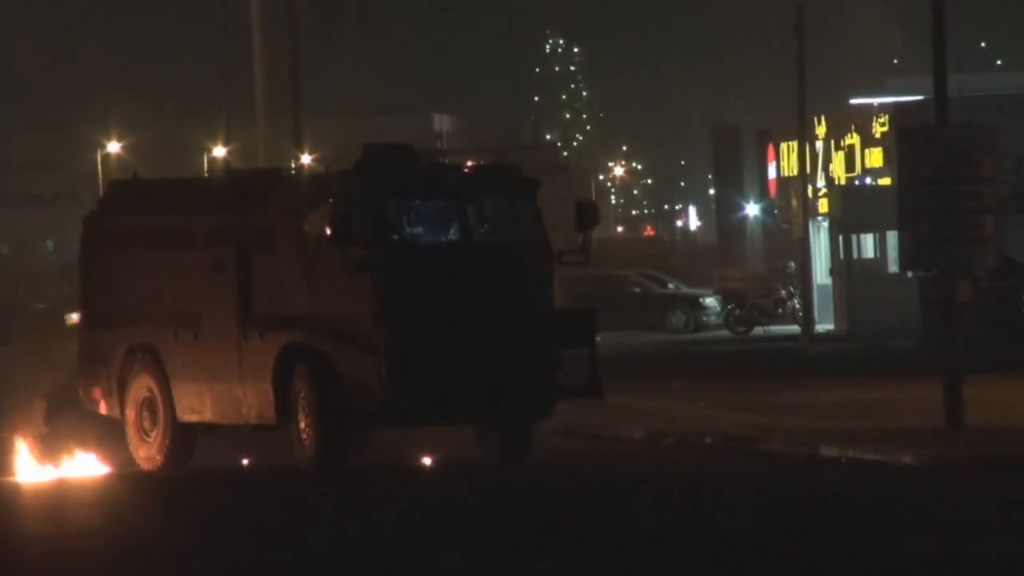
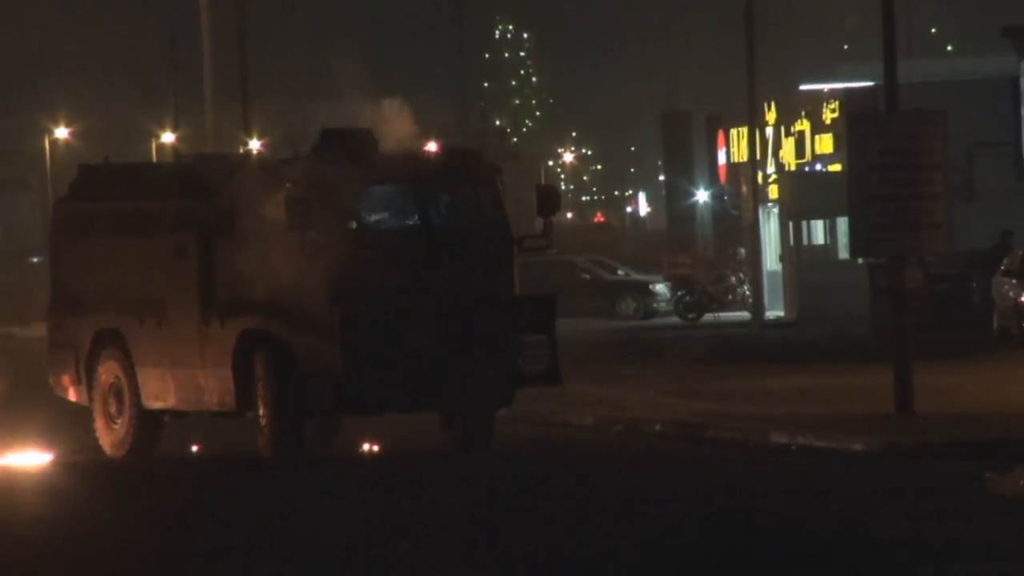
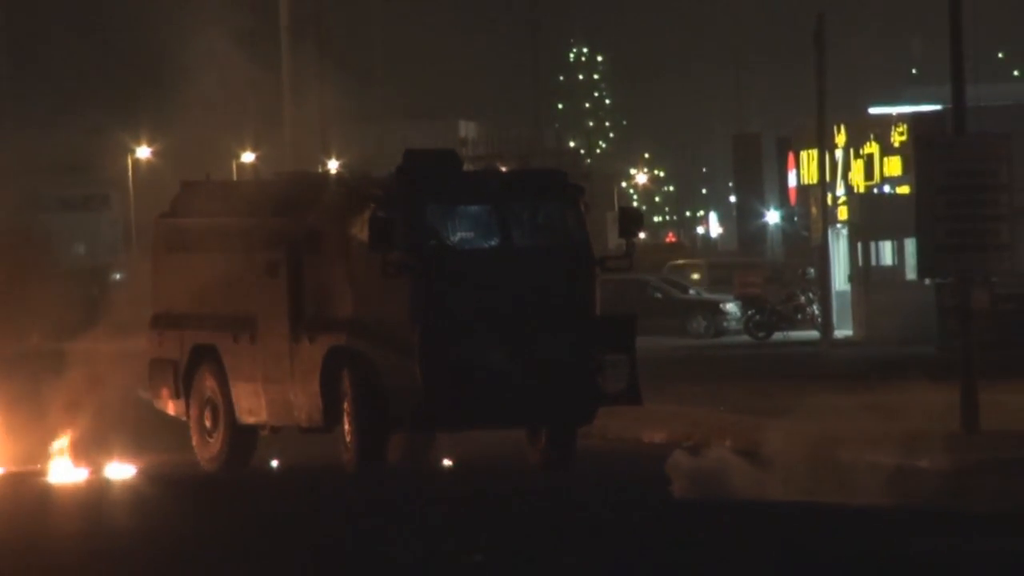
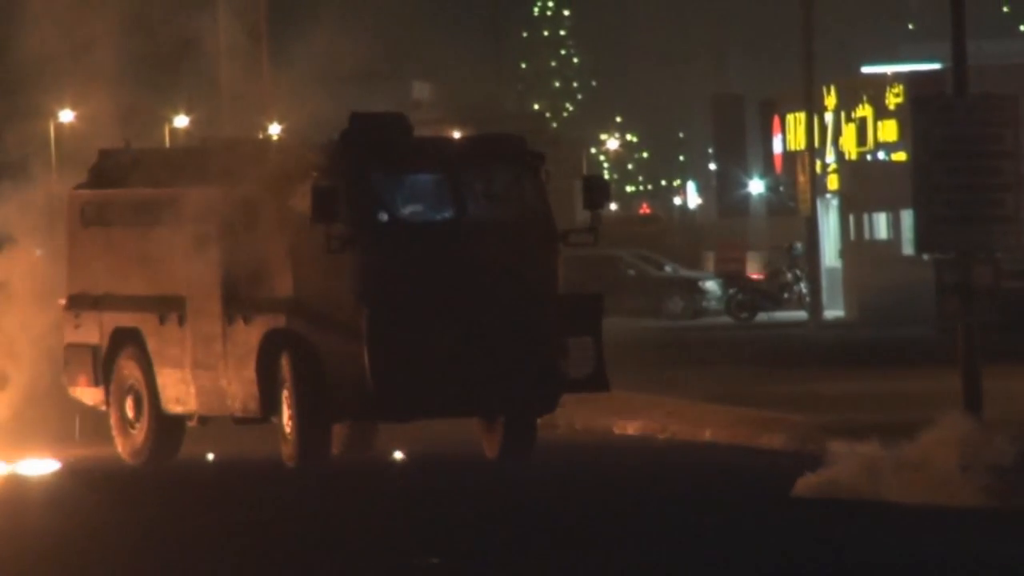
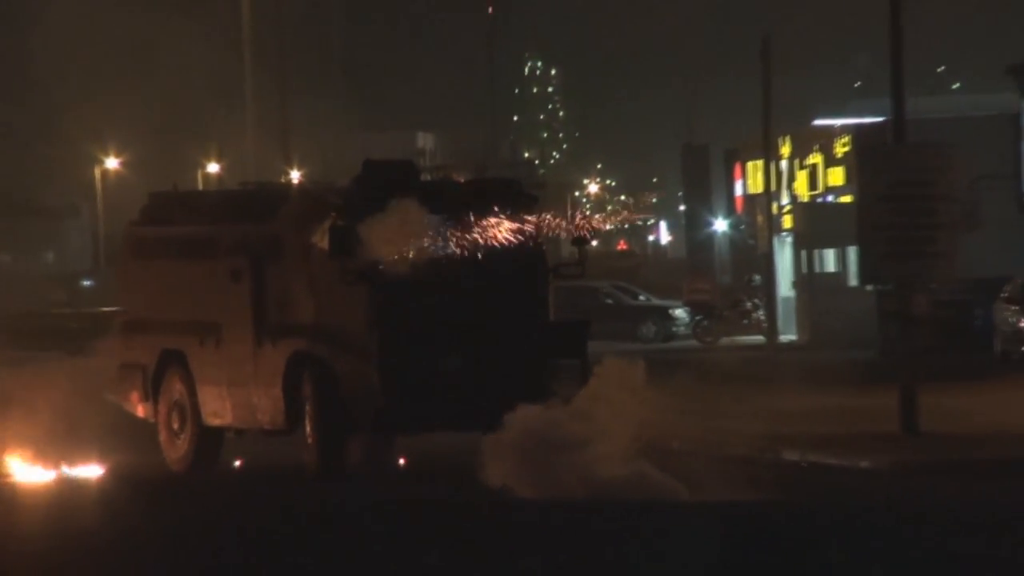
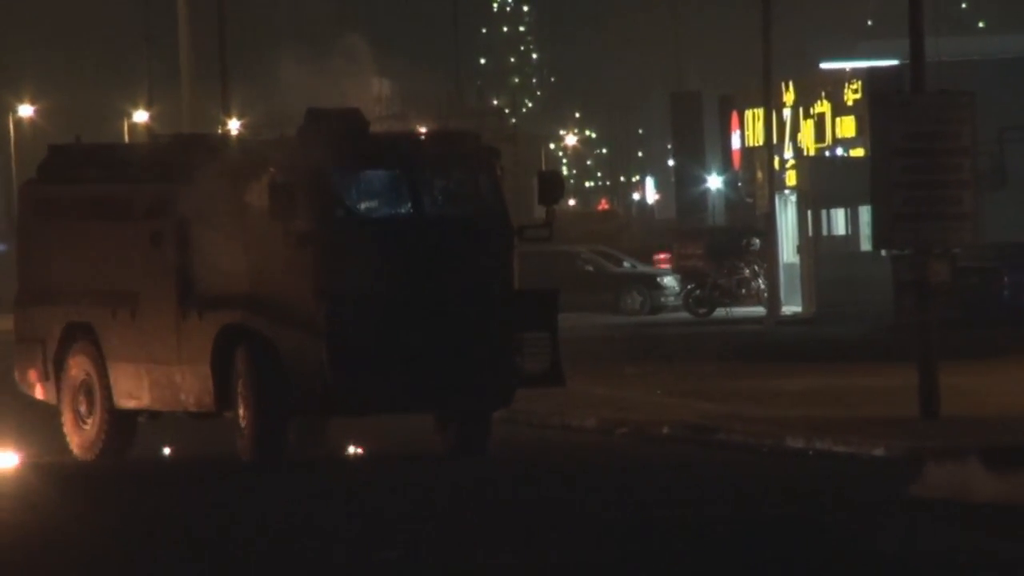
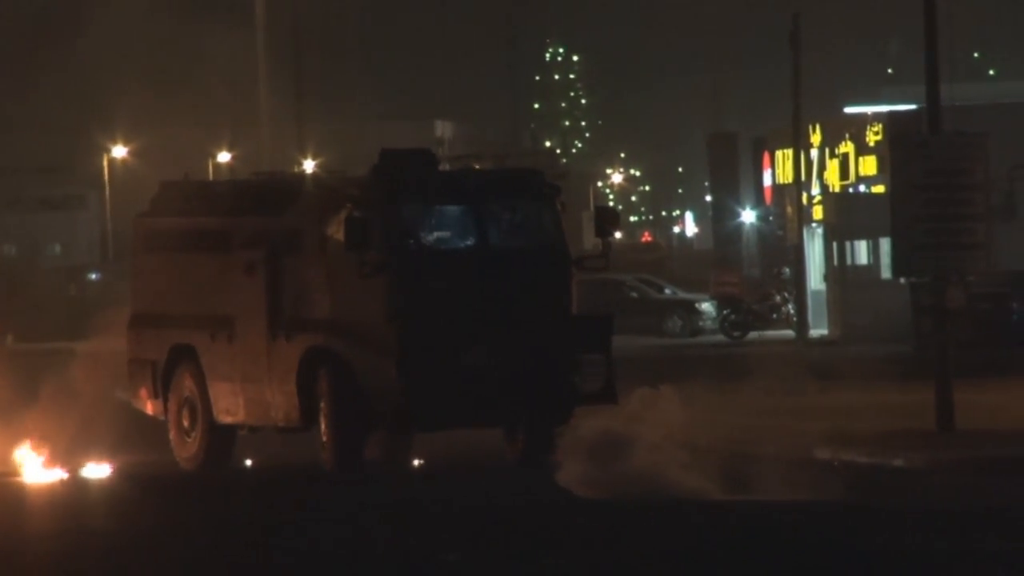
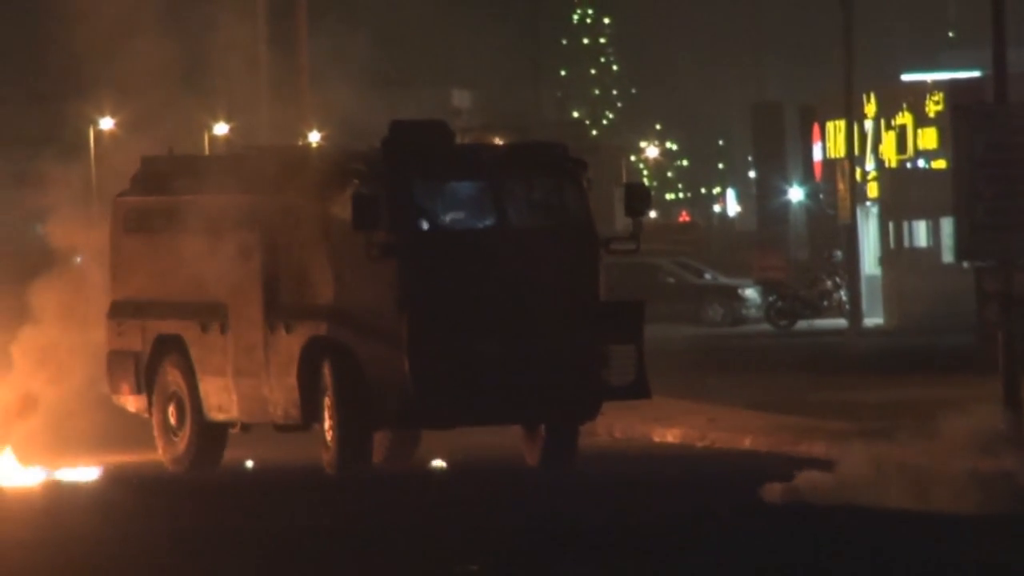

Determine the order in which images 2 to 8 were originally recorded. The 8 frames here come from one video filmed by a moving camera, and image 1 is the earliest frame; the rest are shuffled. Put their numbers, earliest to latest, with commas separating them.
2, 6, 4, 8, 3, 7, 5
